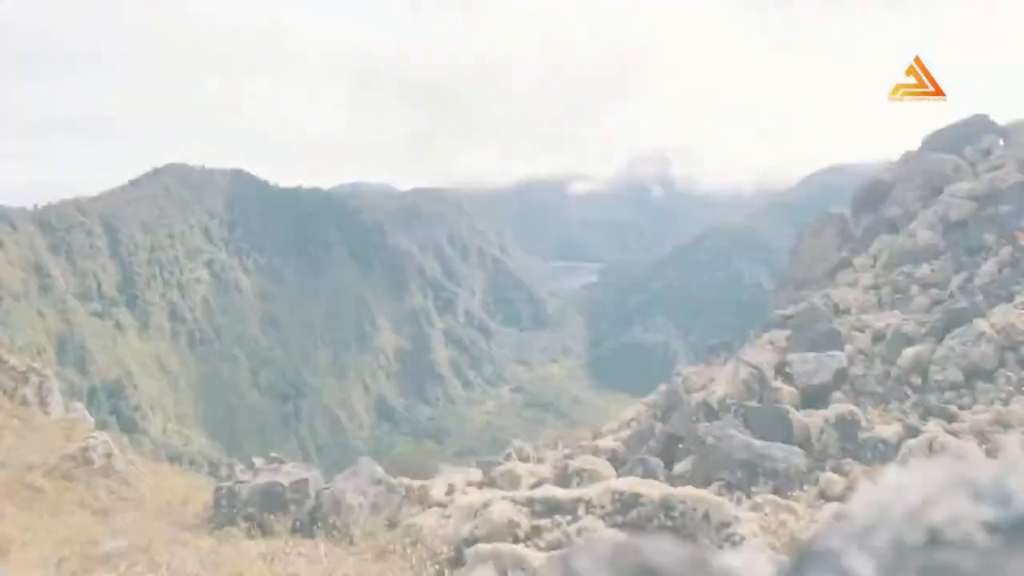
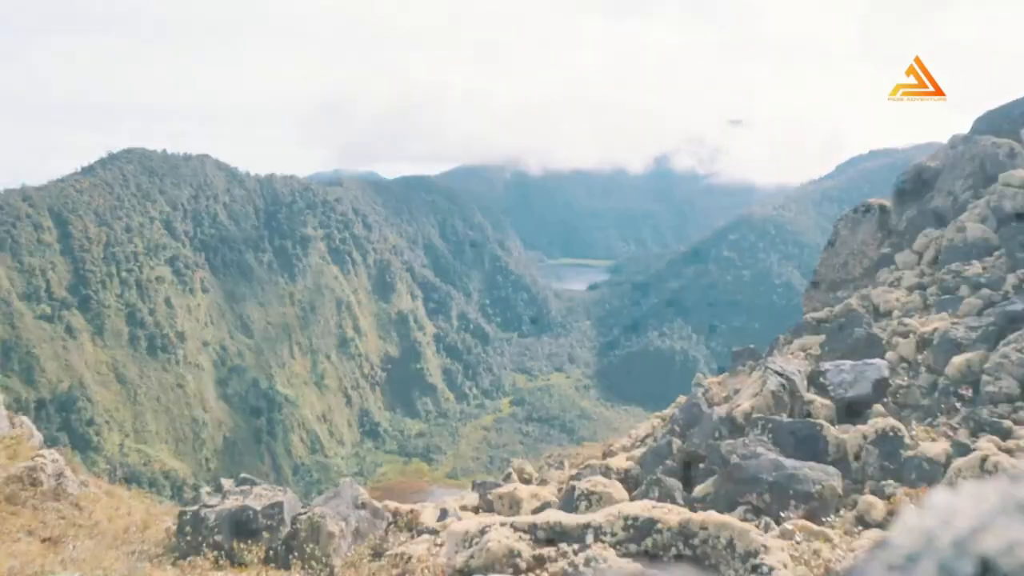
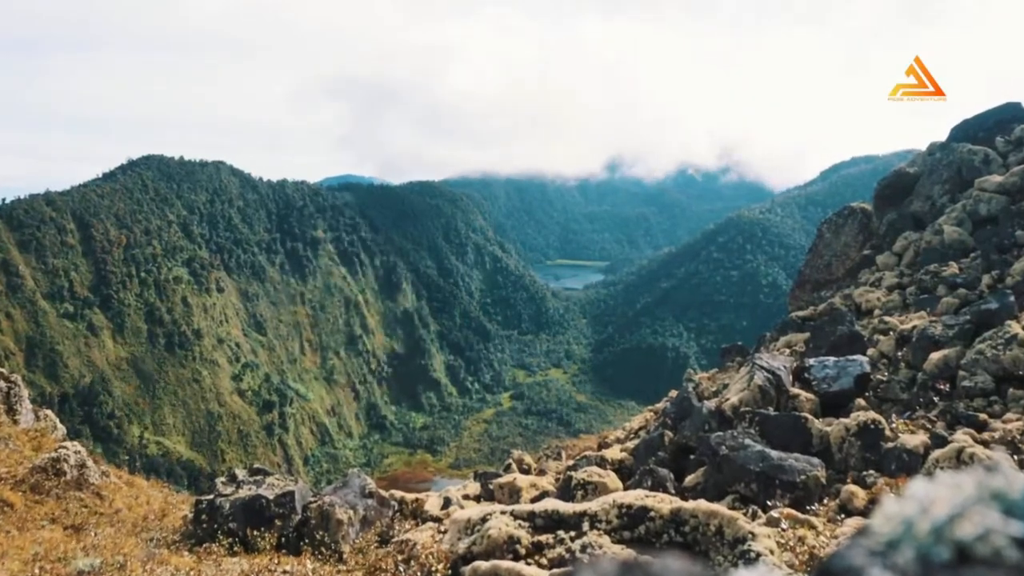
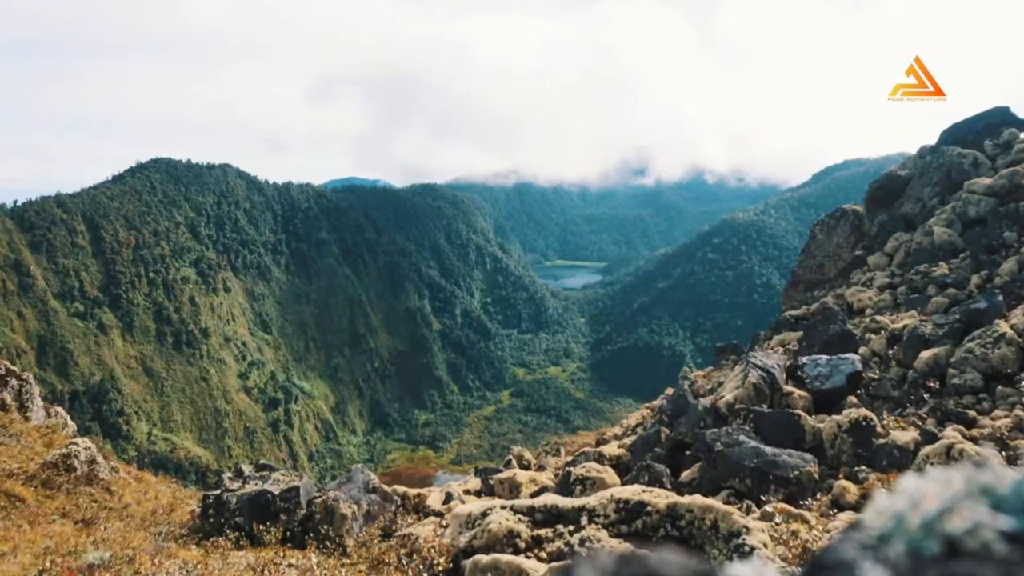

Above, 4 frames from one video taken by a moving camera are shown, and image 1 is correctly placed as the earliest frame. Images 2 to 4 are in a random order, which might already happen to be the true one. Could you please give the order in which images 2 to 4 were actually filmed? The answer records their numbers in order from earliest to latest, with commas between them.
4, 3, 2
